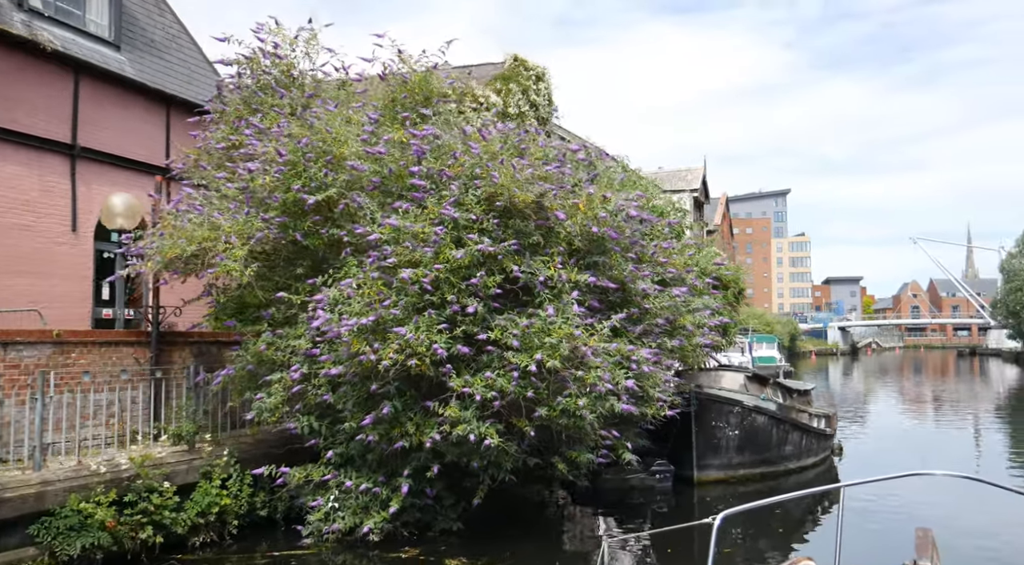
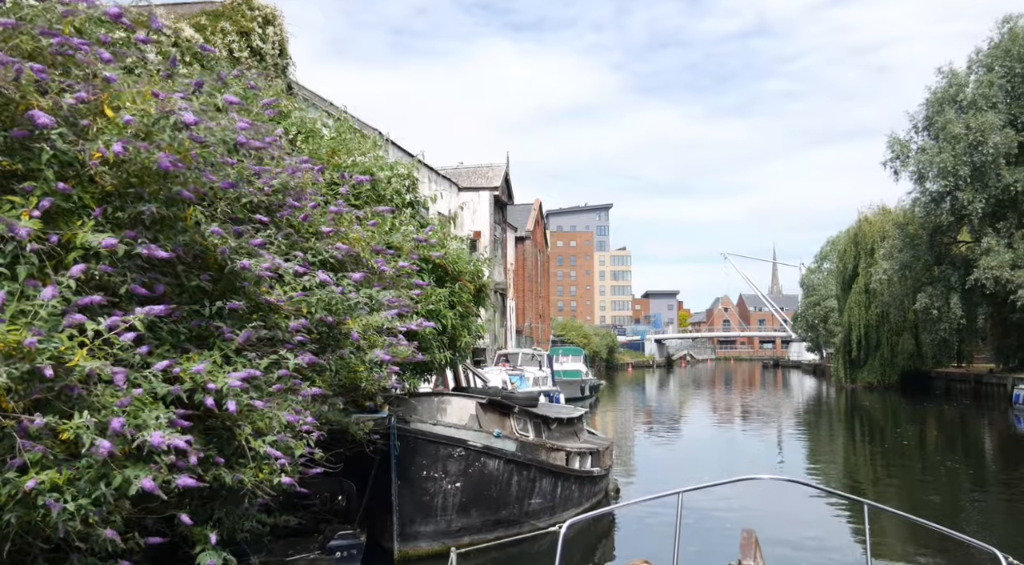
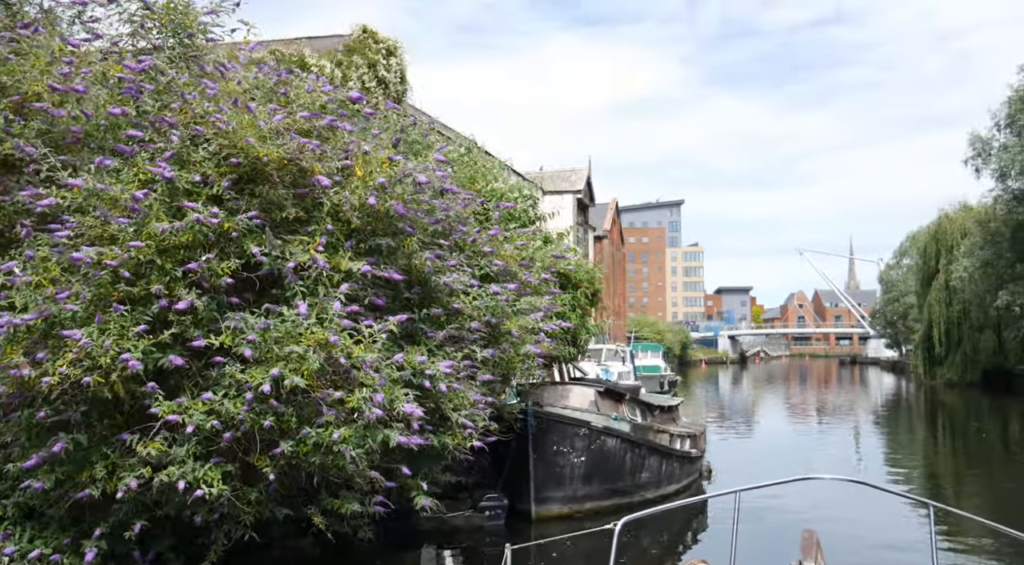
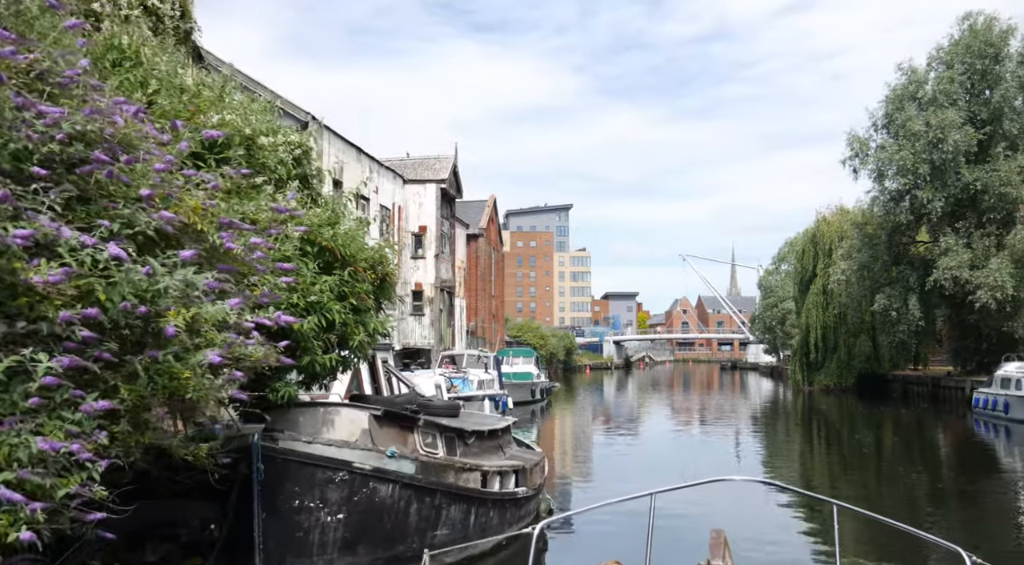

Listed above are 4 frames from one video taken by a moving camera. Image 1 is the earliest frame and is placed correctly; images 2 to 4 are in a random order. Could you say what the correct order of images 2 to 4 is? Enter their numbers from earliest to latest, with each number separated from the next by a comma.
3, 2, 4
